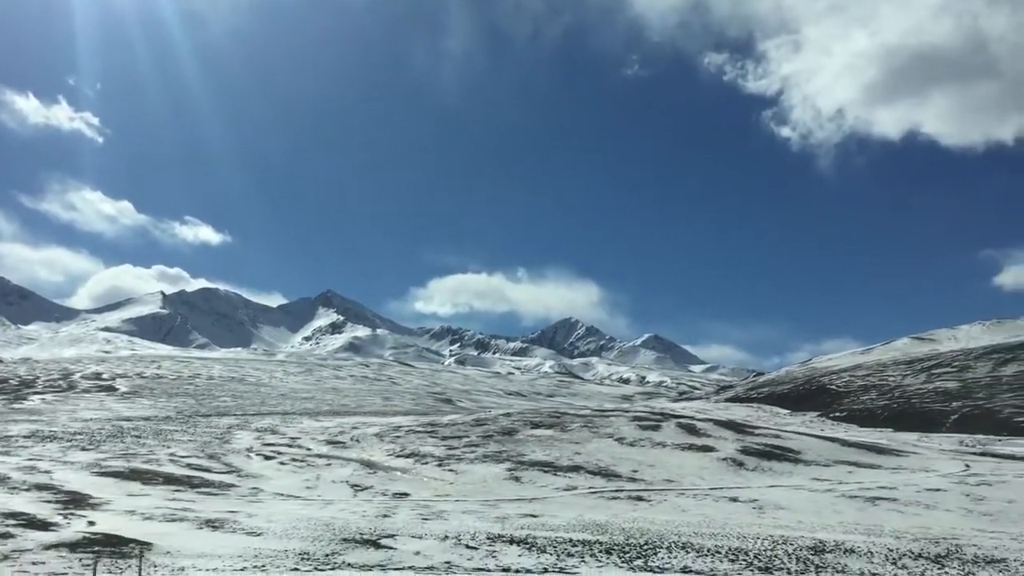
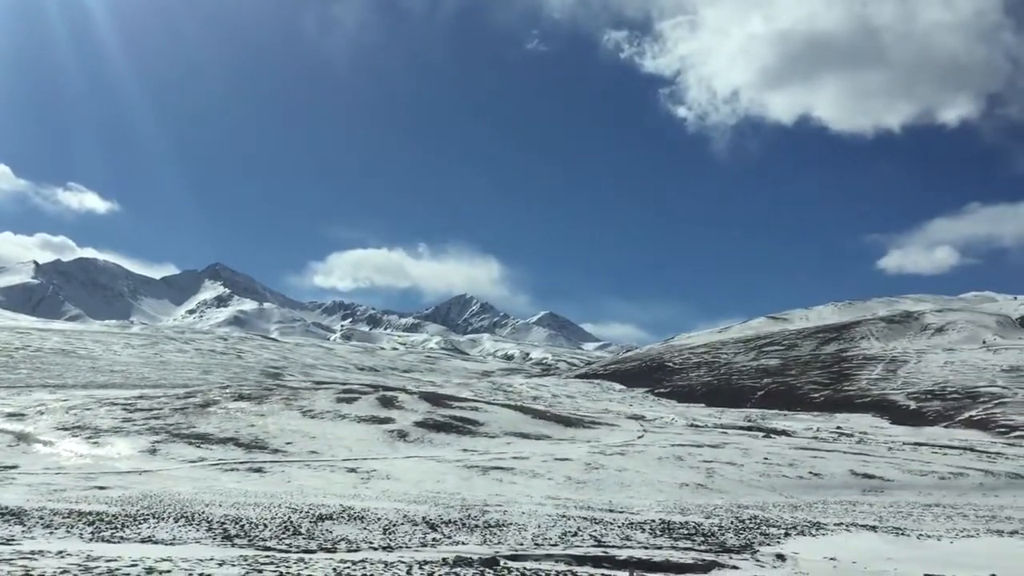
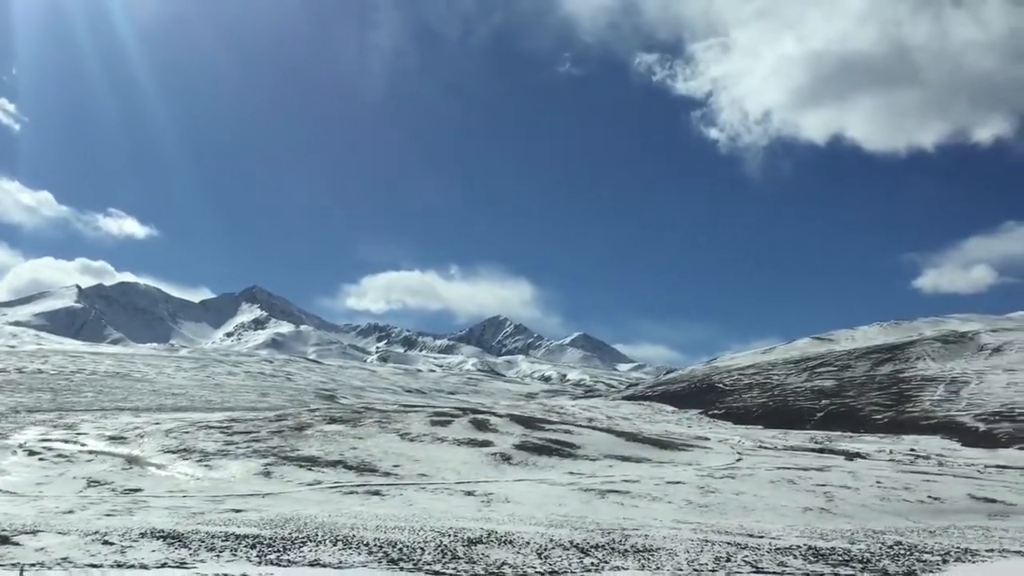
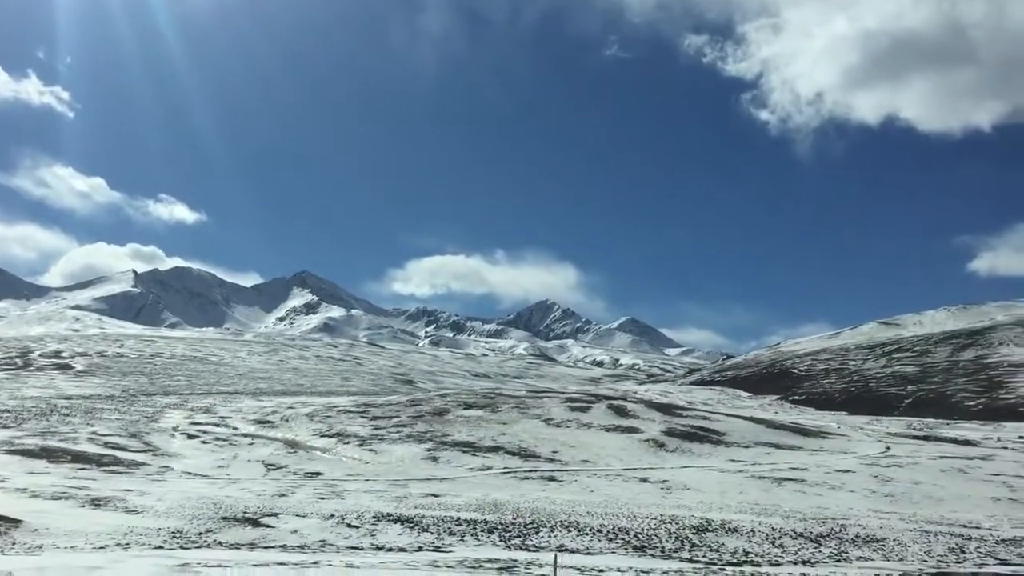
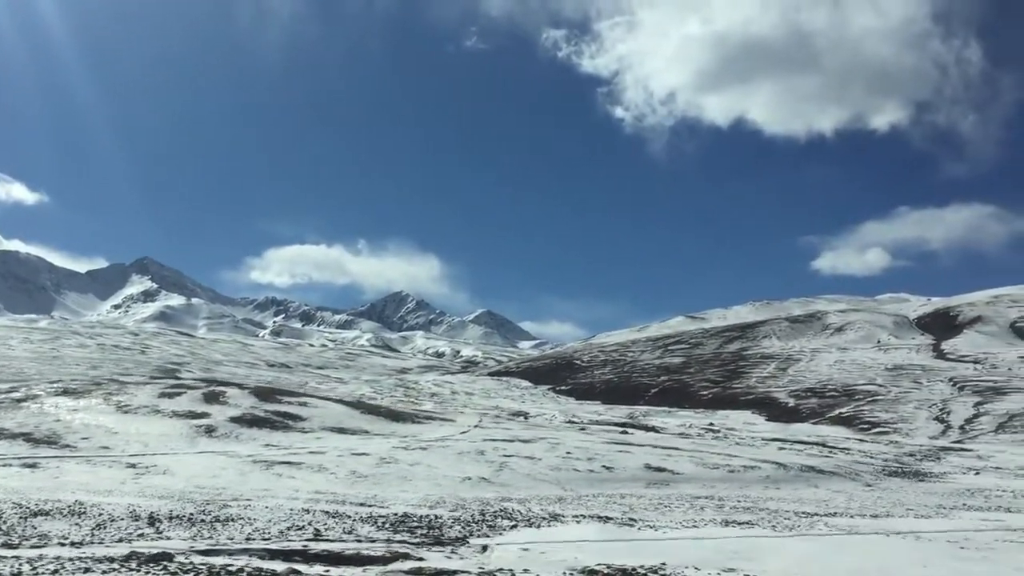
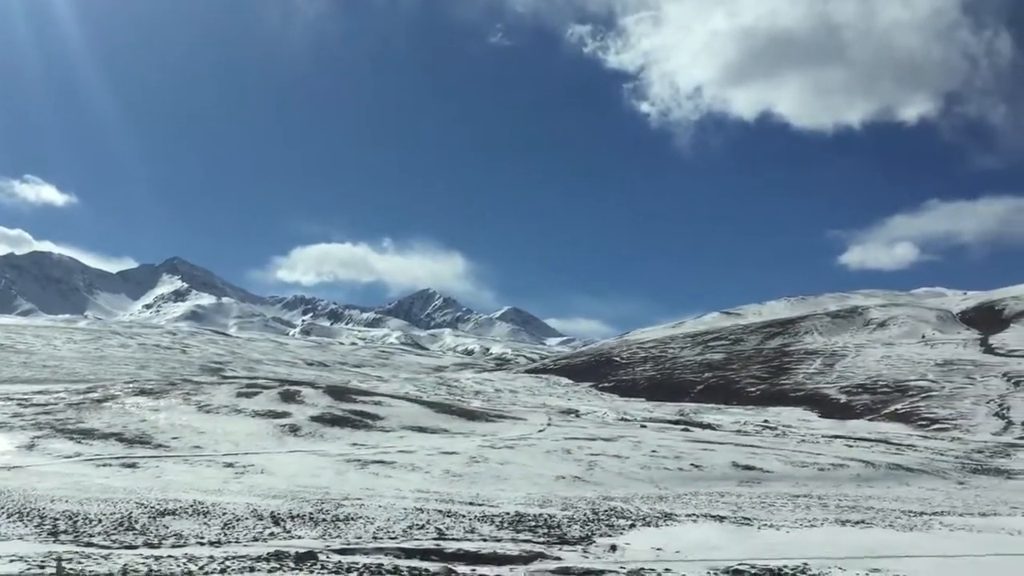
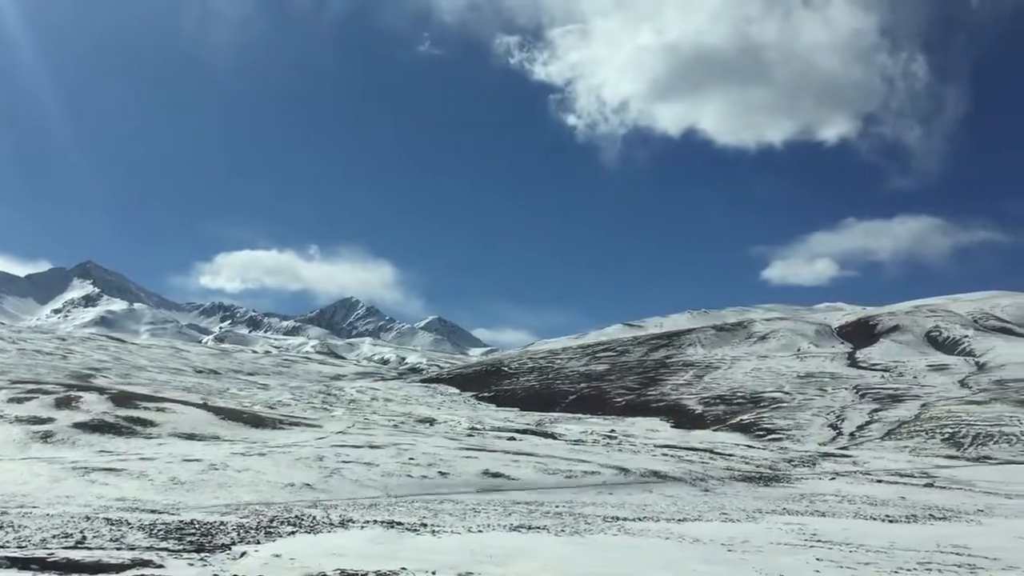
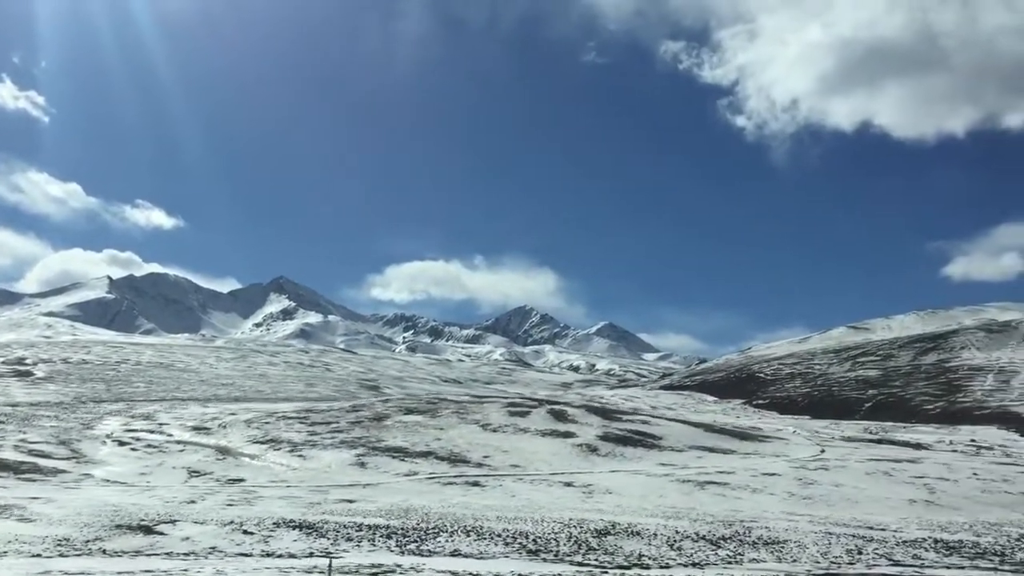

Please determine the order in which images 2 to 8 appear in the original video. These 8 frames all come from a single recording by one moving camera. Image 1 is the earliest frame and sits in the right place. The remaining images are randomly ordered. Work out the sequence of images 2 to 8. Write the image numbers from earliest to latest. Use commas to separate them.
4, 8, 3, 2, 6, 5, 7
